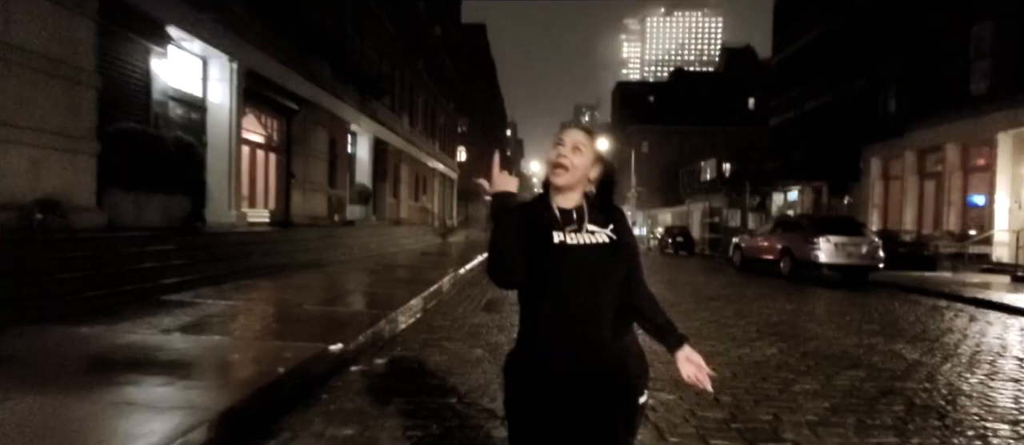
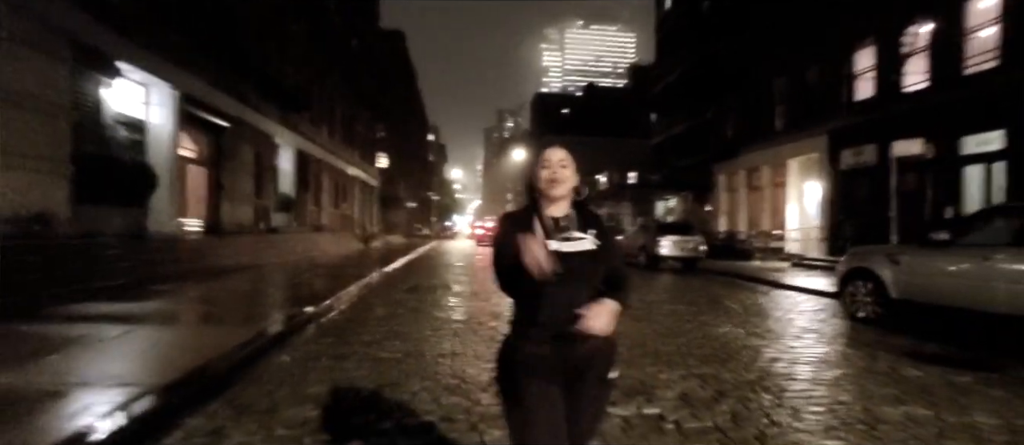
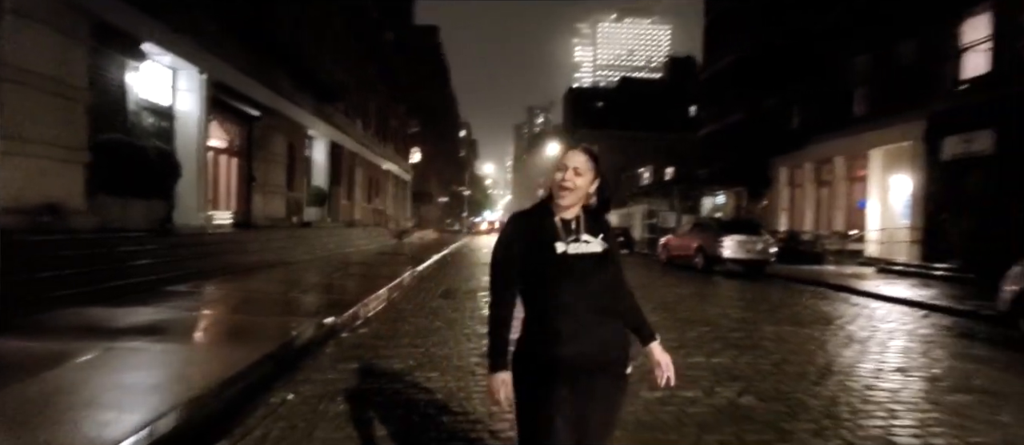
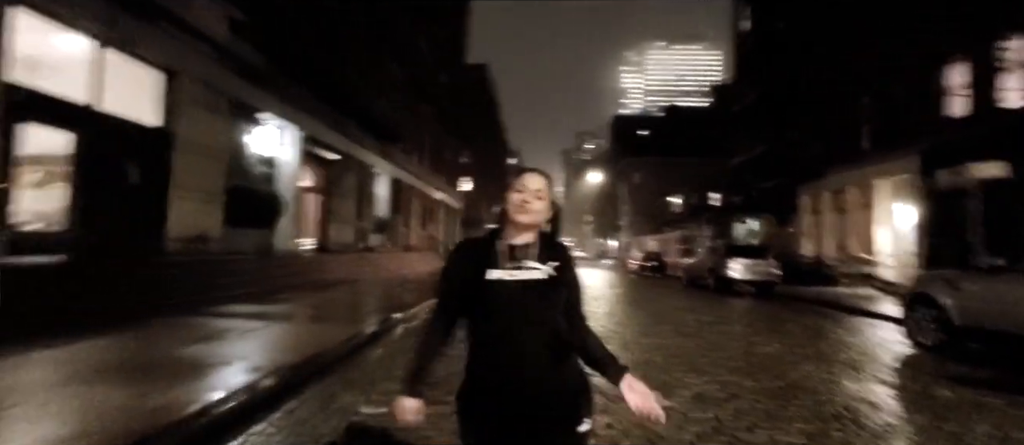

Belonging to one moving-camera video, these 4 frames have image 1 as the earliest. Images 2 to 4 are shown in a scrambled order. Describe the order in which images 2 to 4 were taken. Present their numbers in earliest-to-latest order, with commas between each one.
3, 2, 4
